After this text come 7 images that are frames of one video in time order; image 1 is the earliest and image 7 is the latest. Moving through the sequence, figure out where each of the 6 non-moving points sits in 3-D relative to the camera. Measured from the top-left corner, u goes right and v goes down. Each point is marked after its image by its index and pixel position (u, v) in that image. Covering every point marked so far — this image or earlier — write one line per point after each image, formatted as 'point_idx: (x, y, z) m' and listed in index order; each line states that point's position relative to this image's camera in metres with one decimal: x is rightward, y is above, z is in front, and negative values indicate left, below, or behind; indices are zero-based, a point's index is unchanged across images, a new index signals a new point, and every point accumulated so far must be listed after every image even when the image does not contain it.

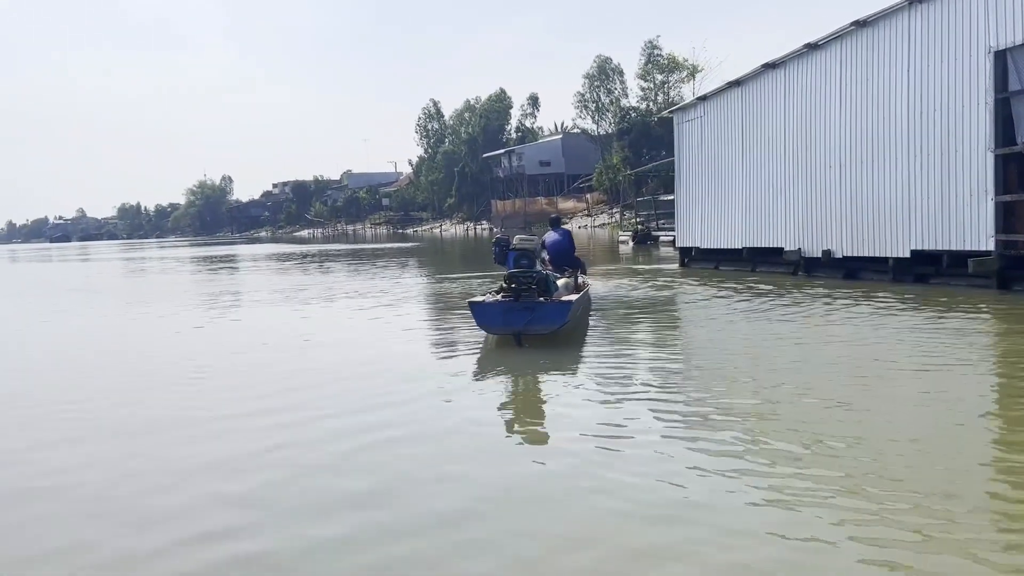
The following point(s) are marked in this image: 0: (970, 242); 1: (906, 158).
0: (+6.3, +0.6, +11.4) m
1: (+5.9, +1.9, +12.5) m
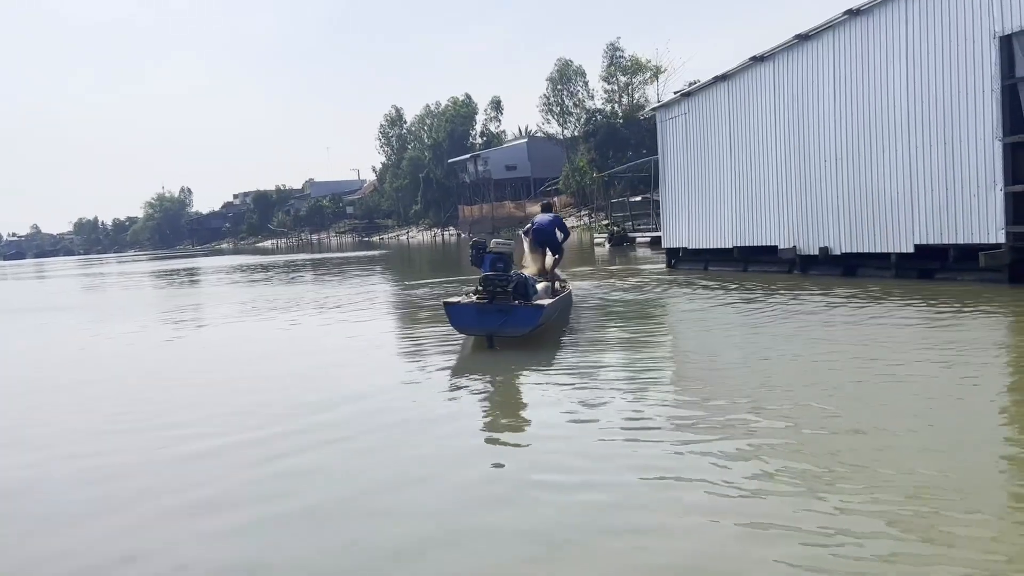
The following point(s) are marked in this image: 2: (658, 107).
0: (+6.1, +0.7, +11.0) m
1: (+5.7, +2.0, +12.0) m
2: (+3.1, +3.8, +17.7) m
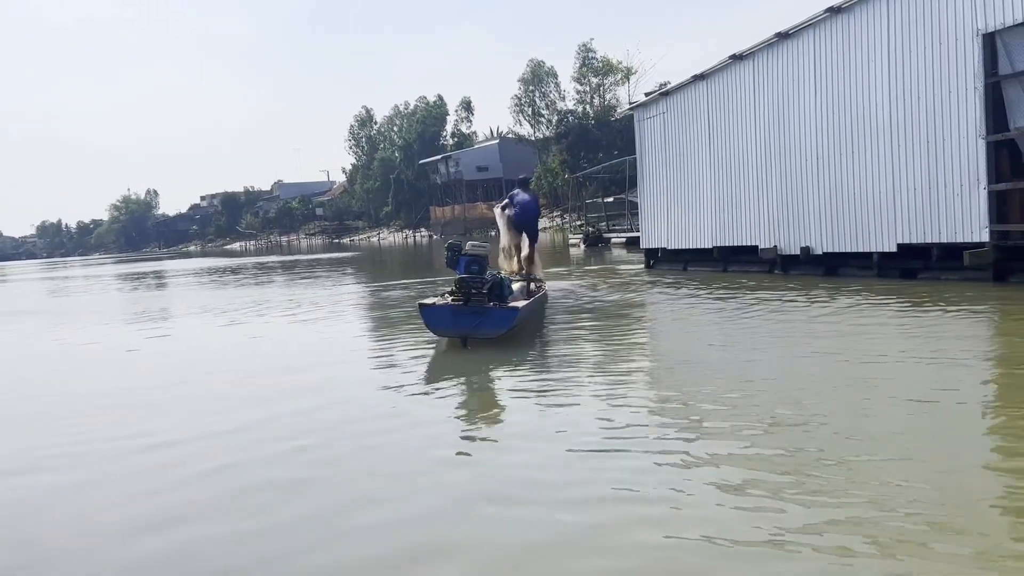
0: (+5.9, +0.7, +11.0) m
1: (+5.4, +2.0, +12.0) m
2: (+2.6, +3.8, +17.5) m
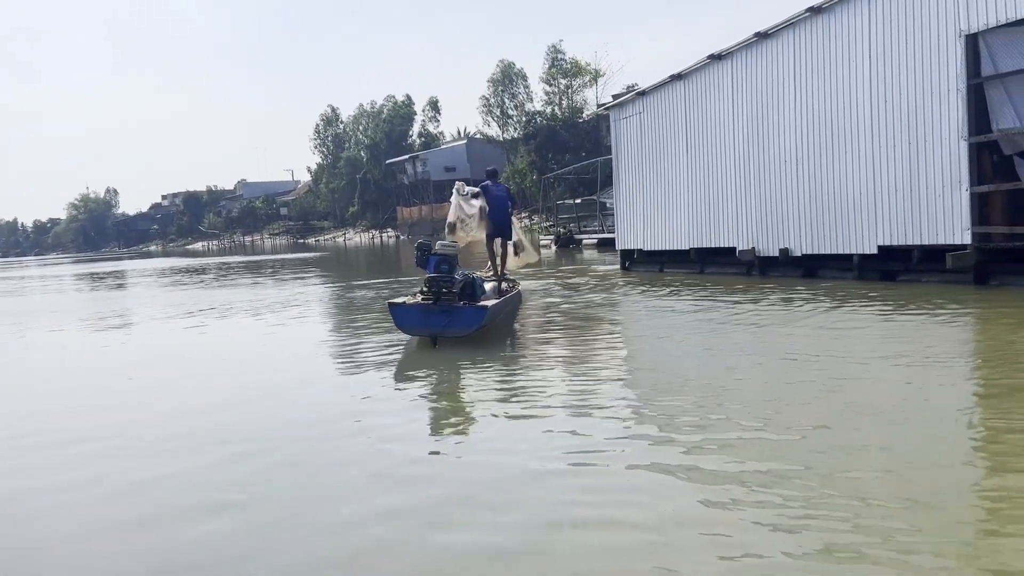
0: (+5.6, +0.7, +10.9) m
1: (+5.1, +2.0, +11.9) m
2: (+2.1, +3.8, +17.3) m
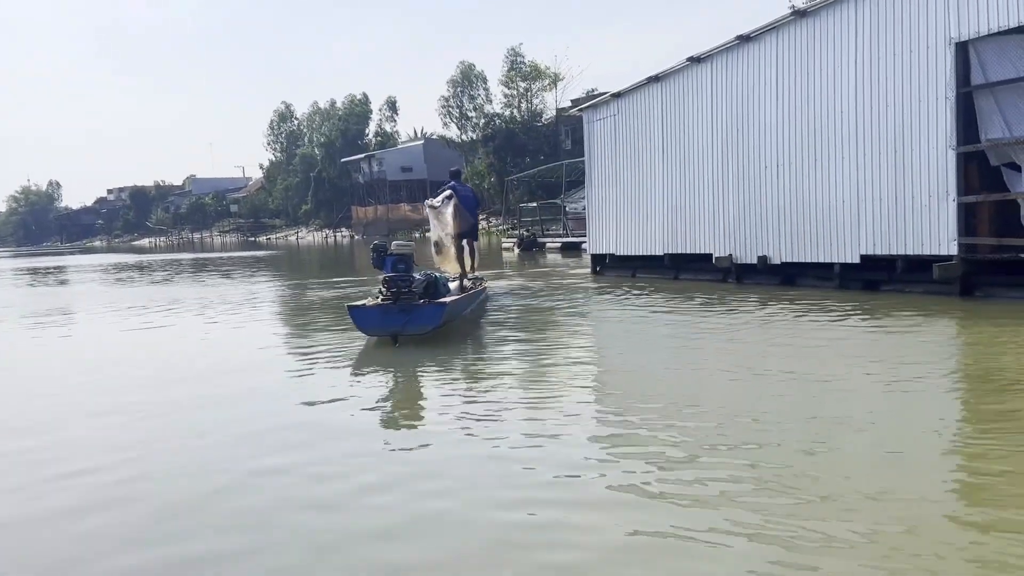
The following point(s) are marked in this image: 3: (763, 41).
0: (+5.4, +0.5, +10.8) m
1: (+4.8, +1.8, +11.7) m
2: (+1.5, +3.7, +17.0) m
3: (+3.9, +3.8, +13.0) m
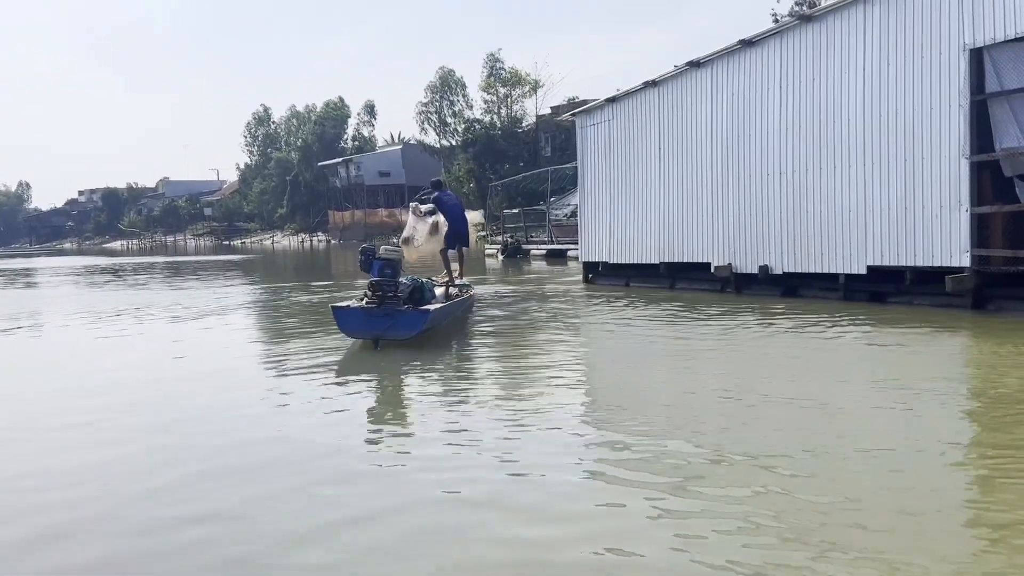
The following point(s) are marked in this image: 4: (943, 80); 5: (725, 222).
0: (+5.3, +0.4, +10.5) m
1: (+4.7, +1.7, +11.4) m
2: (+1.3, +3.5, +16.6) m
3: (+3.9, +3.7, +12.7) m
4: (+5.3, +2.6, +10.3) m
5: (+3.5, +1.1, +13.6) m
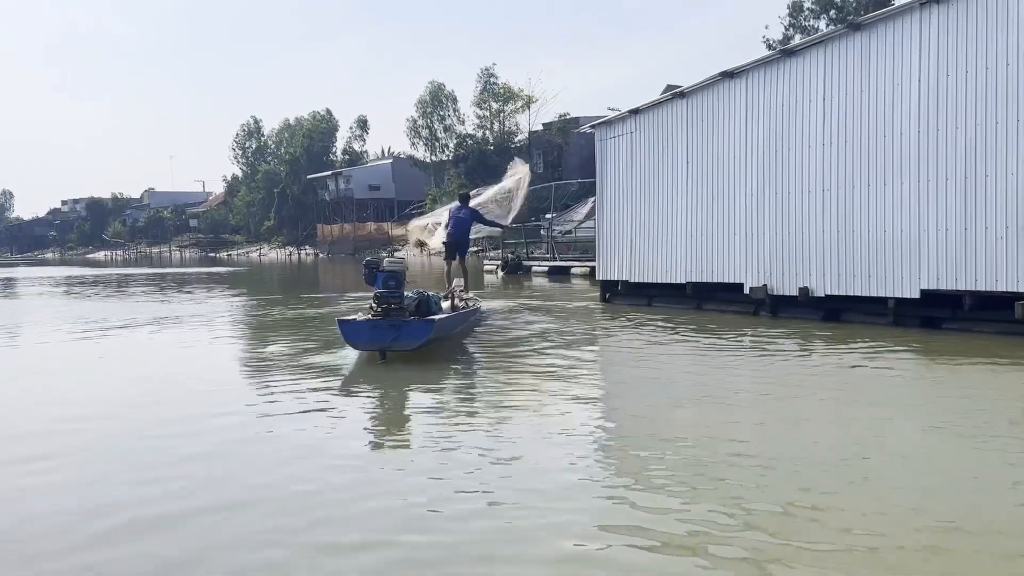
0: (+5.8, +0.1, +9.8) m
1: (+5.2, +1.4, +10.7) m
2: (+1.7, +3.1, +15.9) m
3: (+4.3, +3.3, +12.1) m
4: (+5.7, +2.3, +9.7) m
5: (+3.8, +0.7, +12.9) m
